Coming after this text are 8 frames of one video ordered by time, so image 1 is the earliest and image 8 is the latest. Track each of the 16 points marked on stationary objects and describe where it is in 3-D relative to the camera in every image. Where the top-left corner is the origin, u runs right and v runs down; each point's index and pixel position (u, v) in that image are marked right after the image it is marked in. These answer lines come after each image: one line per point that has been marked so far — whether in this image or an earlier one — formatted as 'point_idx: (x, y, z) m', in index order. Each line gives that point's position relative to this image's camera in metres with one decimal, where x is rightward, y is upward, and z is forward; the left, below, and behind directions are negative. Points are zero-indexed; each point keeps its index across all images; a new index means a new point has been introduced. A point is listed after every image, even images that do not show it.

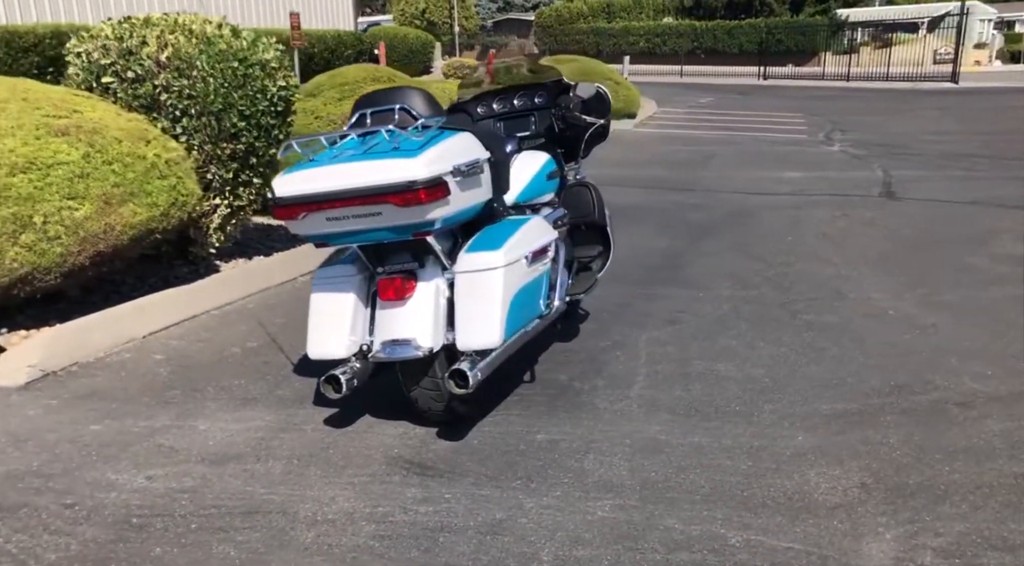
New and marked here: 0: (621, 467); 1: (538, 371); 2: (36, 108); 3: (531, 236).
0: (+0.5, -0.8, +4.1) m
1: (+0.1, -0.5, +5.2) m
2: (-2.7, +1.0, +5.2) m
3: (+0.1, +0.2, +4.2) m
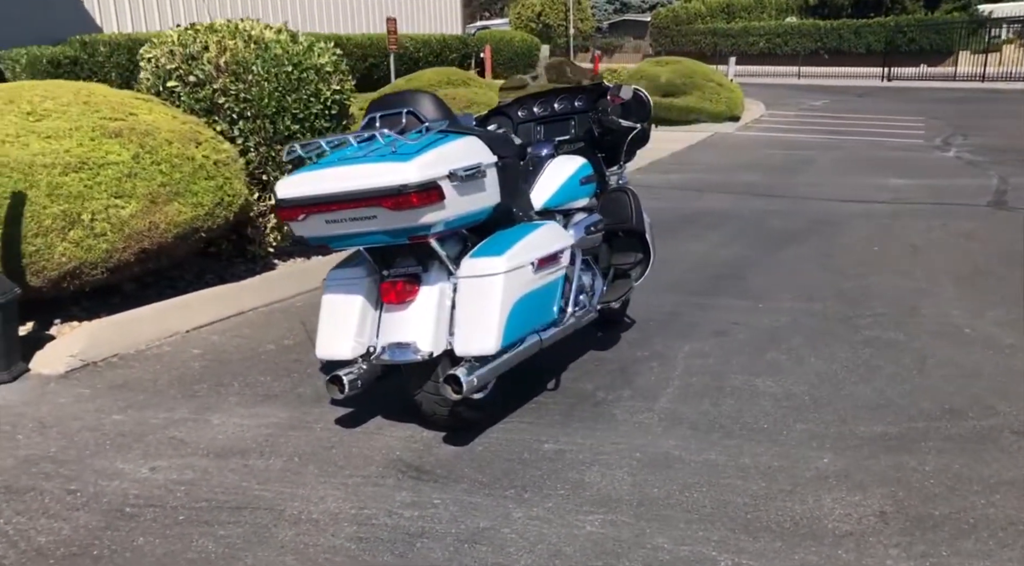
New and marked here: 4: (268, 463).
0: (+0.5, -0.9, +4.0) m
1: (+0.3, -0.5, +5.1) m
2: (-2.5, +1.0, +5.5) m
3: (+0.1, +0.2, +4.2) m
4: (-1.0, -0.8, +3.9) m
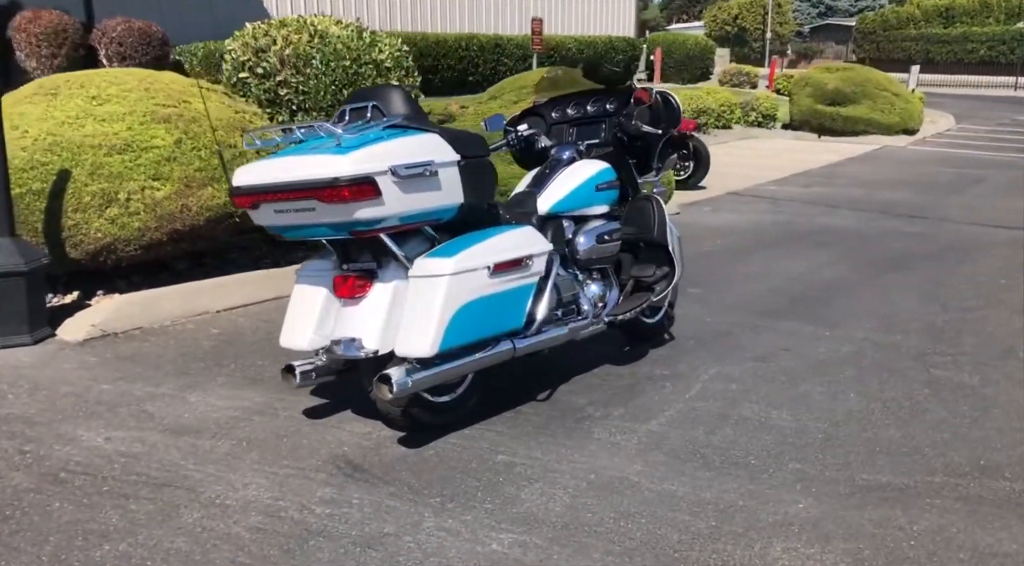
0: (+0.2, -0.9, +3.8) m
1: (+0.2, -0.6, +4.9) m
2: (-2.3, +1.2, +5.8) m
3: (0.0, +0.2, +4.0) m
4: (-1.3, -0.7, +4.0) m
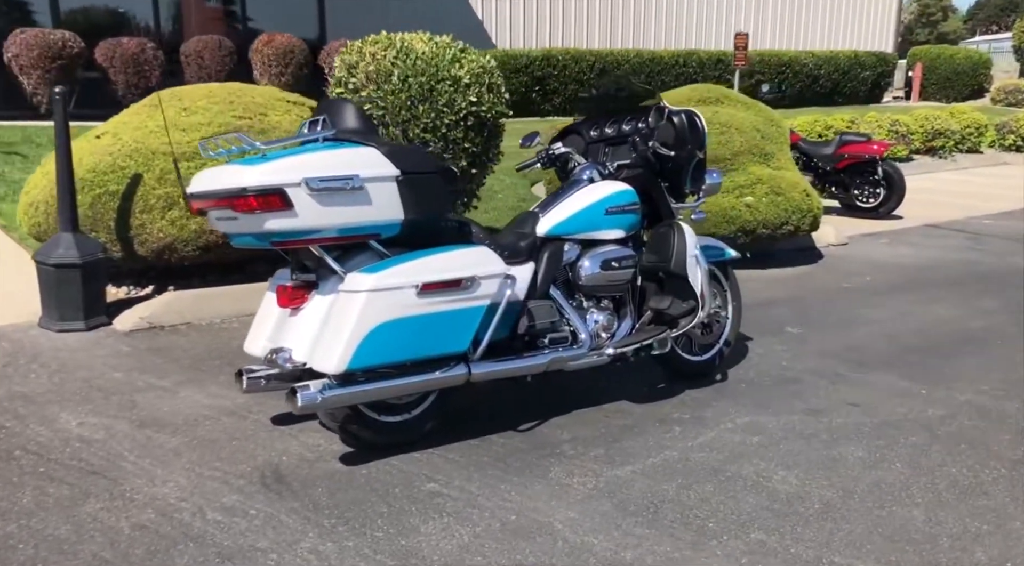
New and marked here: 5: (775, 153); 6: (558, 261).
0: (-0.2, -1.0, +3.6) m
1: (+0.2, -0.7, +4.7) m
2: (-1.9, +1.2, +6.2) m
3: (-0.3, +0.1, +3.9) m
4: (-1.6, -0.7, +4.2) m
5: (+2.6, +1.3, +9.2) m
6: (+0.2, +0.1, +4.7) m
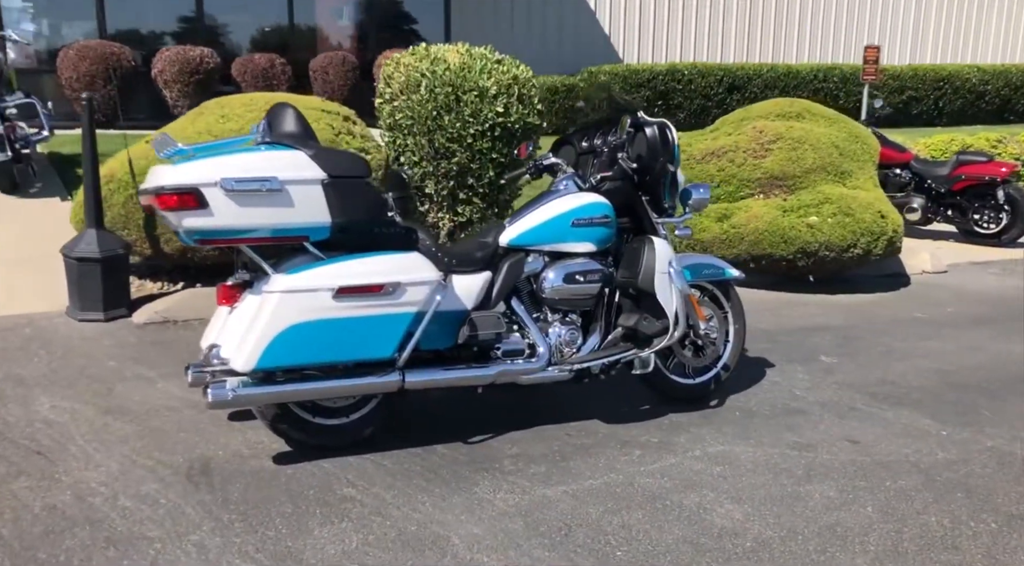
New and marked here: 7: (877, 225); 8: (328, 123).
0: (-0.7, -1.0, +3.5) m
1: (-0.1, -0.8, +4.6) m
2: (-1.7, +1.2, +6.5) m
3: (-0.6, 0.0, +3.9) m
4: (-1.9, -0.7, +4.4) m
5: (+3.2, +1.0, +8.6) m
6: (0.0, +0.1, +4.6) m
7: (+3.1, +0.5, +7.9) m
8: (-1.3, +1.1, +6.6) m
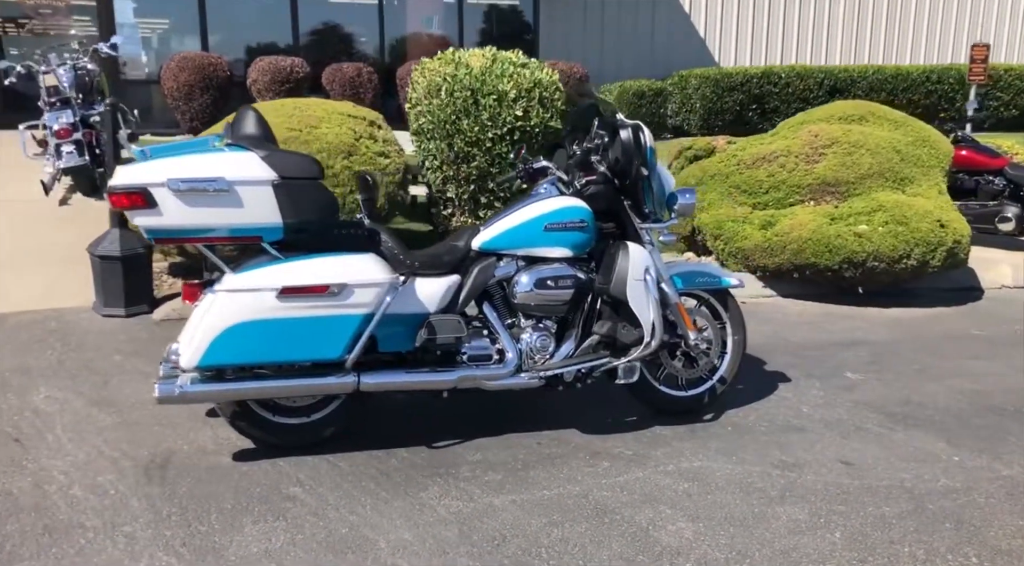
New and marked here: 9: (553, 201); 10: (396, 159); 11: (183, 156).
0: (-1.0, -1.0, +3.6) m
1: (-0.2, -0.8, +4.5) m
2: (-1.6, +1.2, +6.7) m
3: (-0.9, 0.0, +3.9) m
4: (-2.0, -0.7, +4.6) m
5: (+3.5, +0.9, +8.1) m
6: (-0.1, 0.0, +4.5) m
7: (+3.4, +0.4, +7.4) m
8: (-1.2, +1.1, +6.7) m
9: (+0.2, +0.4, +4.6) m
10: (-0.8, +0.9, +6.6) m
11: (-1.4, +0.5, +3.9) m
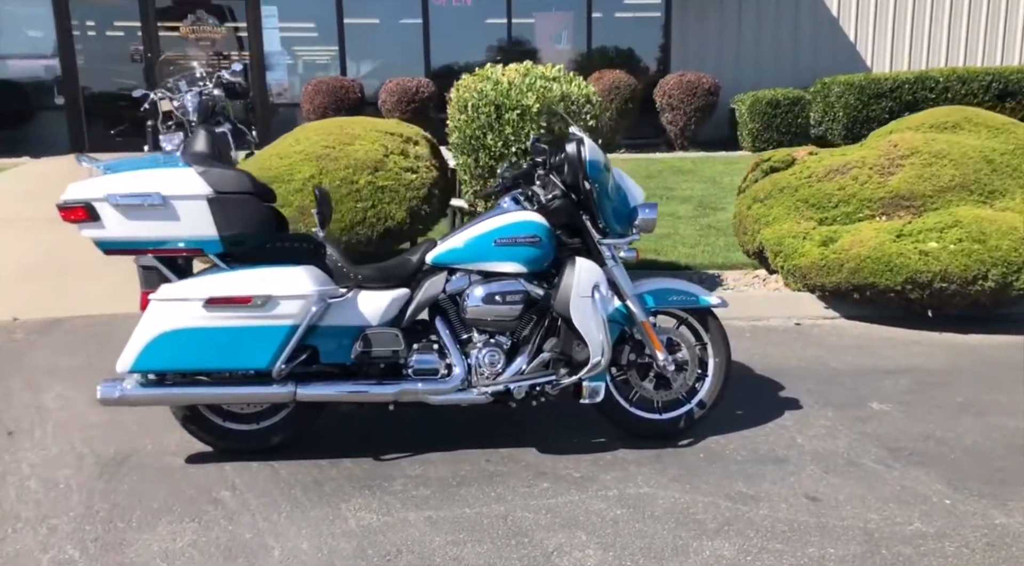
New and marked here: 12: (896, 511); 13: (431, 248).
0: (-1.4, -1.0, +3.7) m
1: (-0.5, -0.9, +4.5) m
2: (-1.4, +1.1, +6.9) m
3: (-1.2, 0.0, +4.1) m
4: (-2.2, -0.7, +4.9) m
5: (+3.9, +0.7, +7.4) m
6: (-0.4, 0.0, +4.5) m
7: (+3.6, +0.2, +6.7) m
8: (-1.0, +1.0, +6.8) m
9: (0.0, +0.3, +4.6) m
10: (-0.6, +0.8, +6.7) m
11: (-1.7, +0.5, +4.2) m
12: (+1.7, -1.0, +4.2) m
13: (-0.4, +0.2, +4.6) m
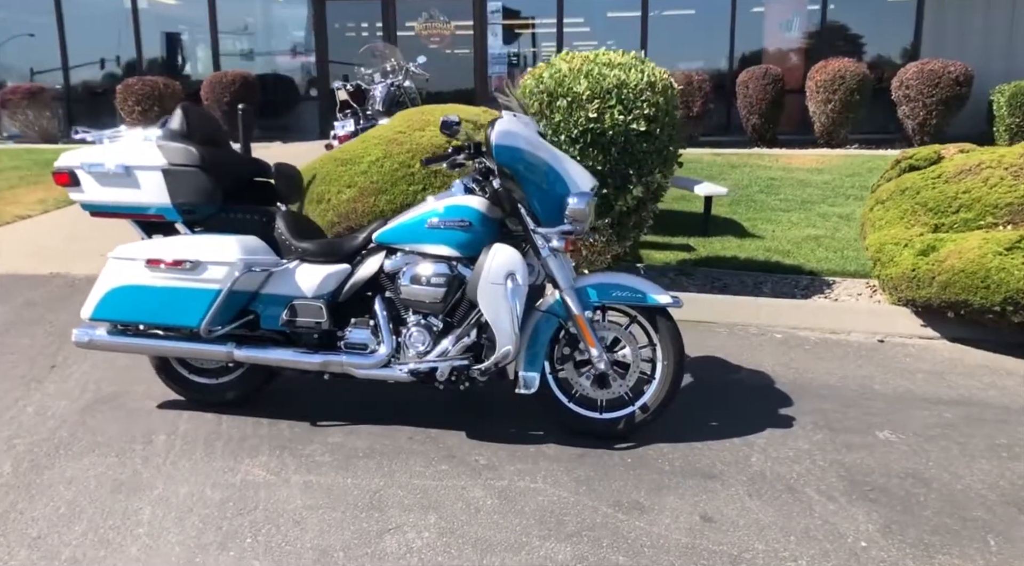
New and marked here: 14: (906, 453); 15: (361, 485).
0: (-2.0, -0.9, +4.3) m
1: (-0.9, -0.7, +4.7) m
2: (-0.8, +1.2, +7.3) m
3: (-1.6, +0.2, +4.5) m
4: (-2.4, -0.5, +5.7) m
5: (+4.3, +0.5, +6.0) m
6: (-0.7, +0.1, +4.7) m
7: (+3.8, 0.0, +5.5) m
8: (-0.5, +1.2, +7.1) m
9: (-0.3, +0.4, +4.6) m
10: (-0.2, +0.9, +6.8) m
11: (-2.0, +0.7, +4.8) m
12: (+1.1, -1.1, +3.7) m
13: (-0.7, +0.3, +4.8) m
14: (+1.9, -0.8, +4.6) m
15: (-0.7, -0.9, +4.2) m
